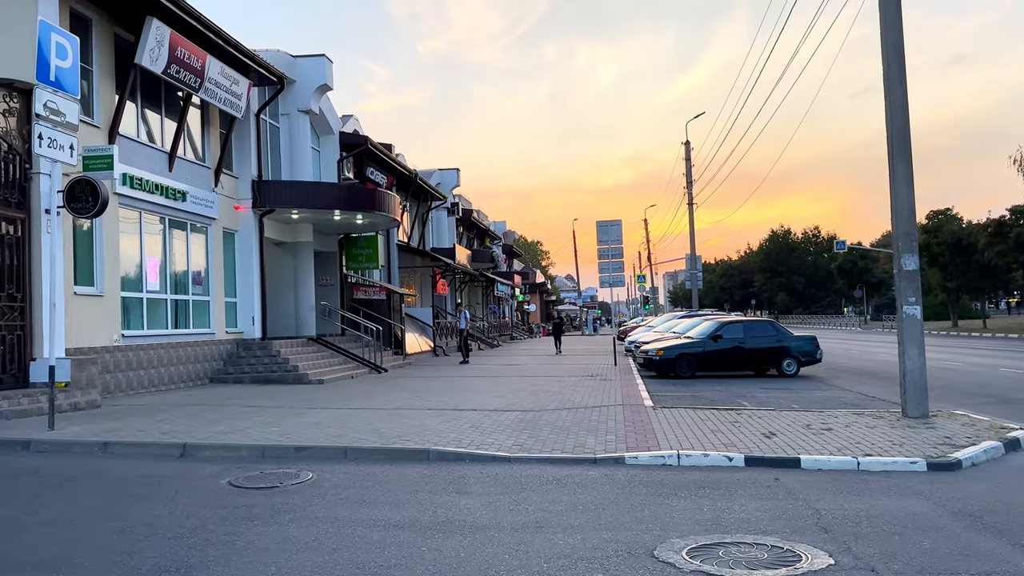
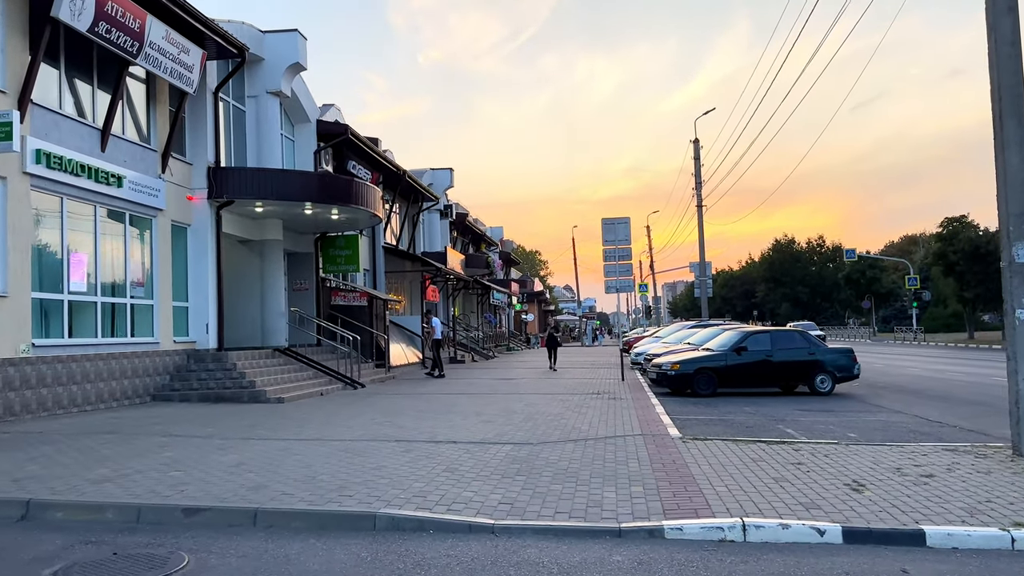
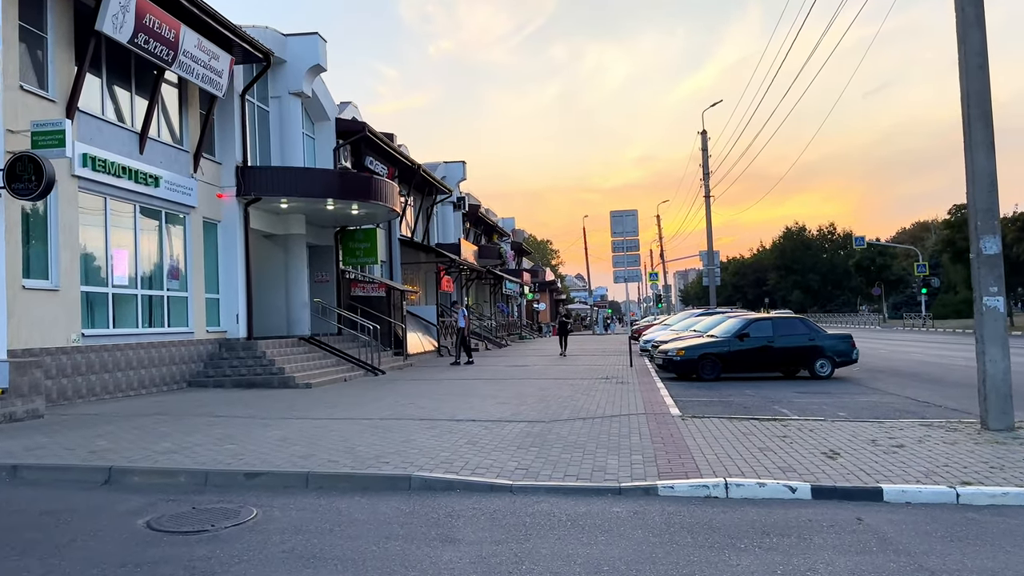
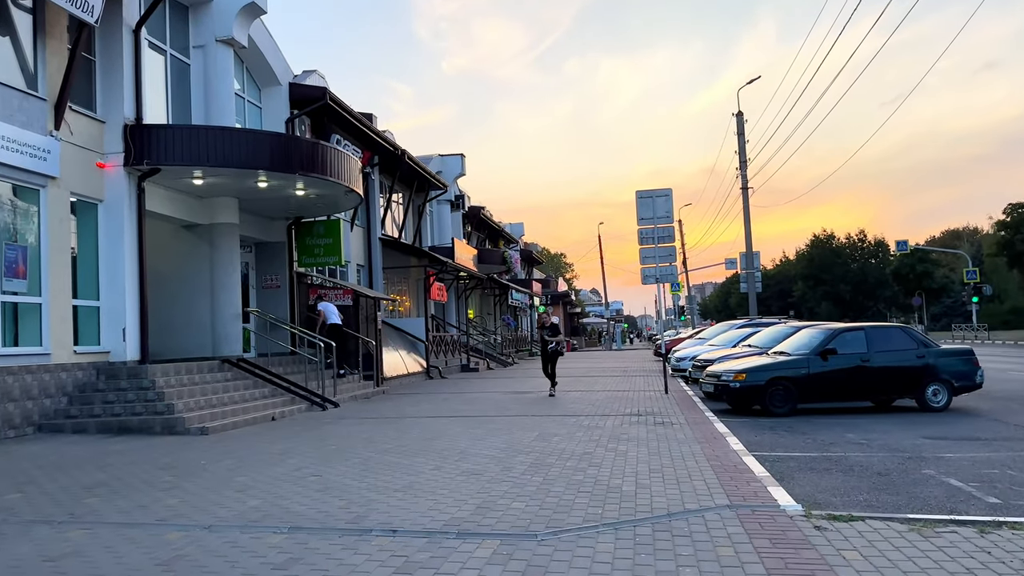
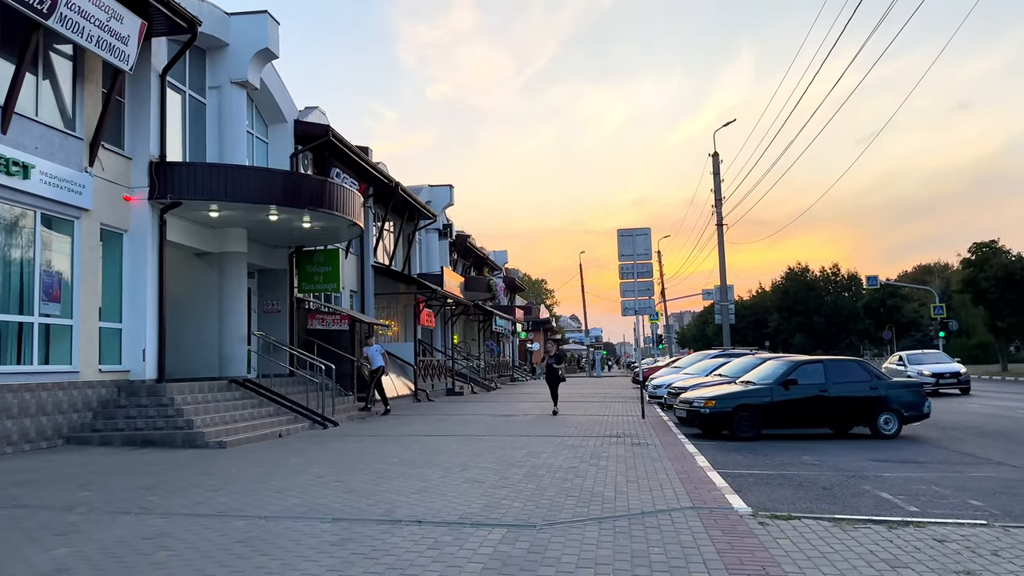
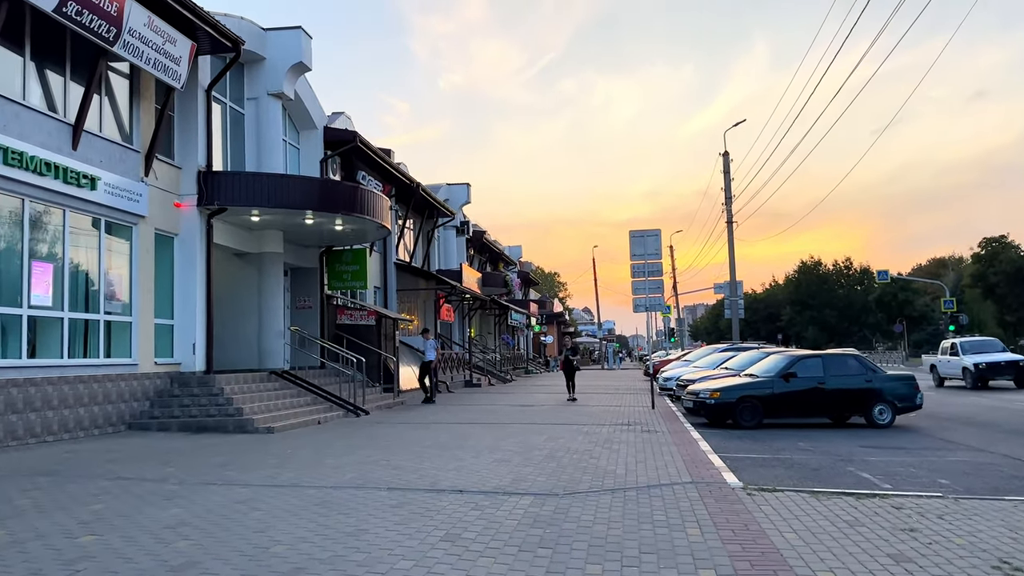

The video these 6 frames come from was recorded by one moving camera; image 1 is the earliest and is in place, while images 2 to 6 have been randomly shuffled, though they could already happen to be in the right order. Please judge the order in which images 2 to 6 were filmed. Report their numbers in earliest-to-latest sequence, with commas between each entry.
3, 2, 6, 5, 4
